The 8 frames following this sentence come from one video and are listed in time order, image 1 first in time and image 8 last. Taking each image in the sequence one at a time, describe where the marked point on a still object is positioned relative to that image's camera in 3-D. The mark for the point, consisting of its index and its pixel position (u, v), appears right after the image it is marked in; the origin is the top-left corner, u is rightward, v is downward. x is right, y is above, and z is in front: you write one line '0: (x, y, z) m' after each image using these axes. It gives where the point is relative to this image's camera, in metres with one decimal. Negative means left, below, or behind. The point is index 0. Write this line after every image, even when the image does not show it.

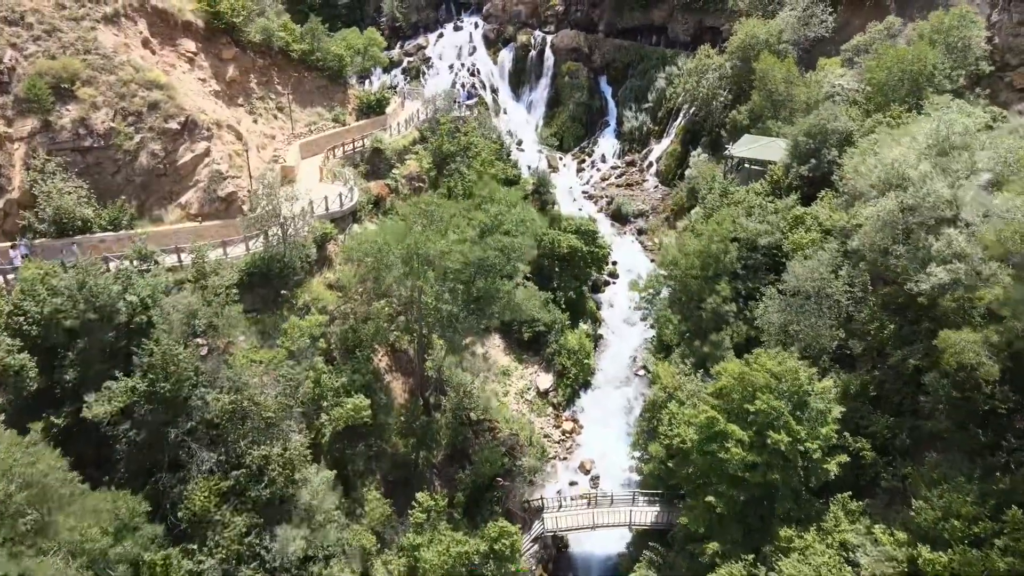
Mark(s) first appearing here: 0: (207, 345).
0: (-8.0, -1.5, +19.1) m
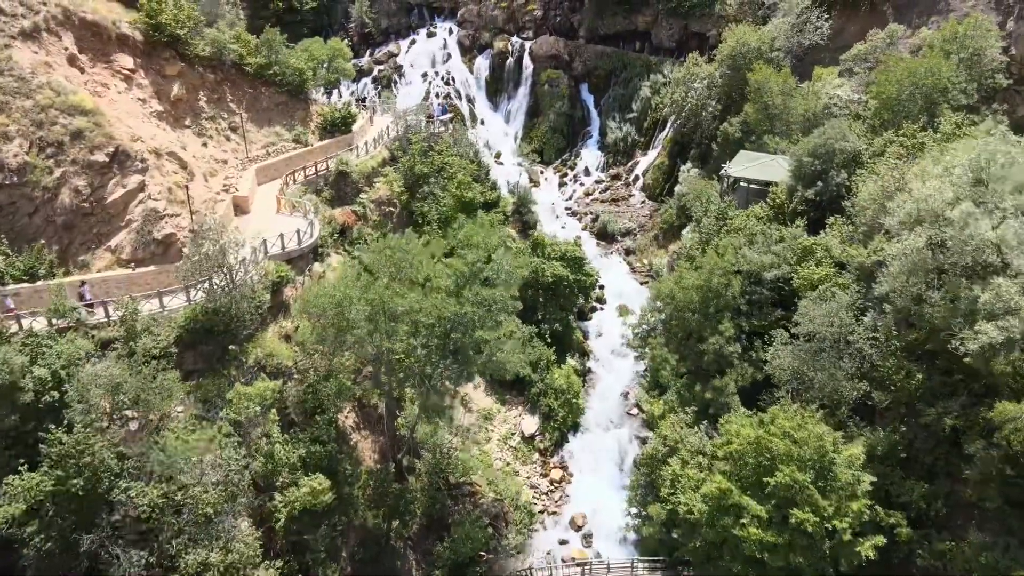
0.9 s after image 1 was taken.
0: (-8.3, -2.9, +16.2) m
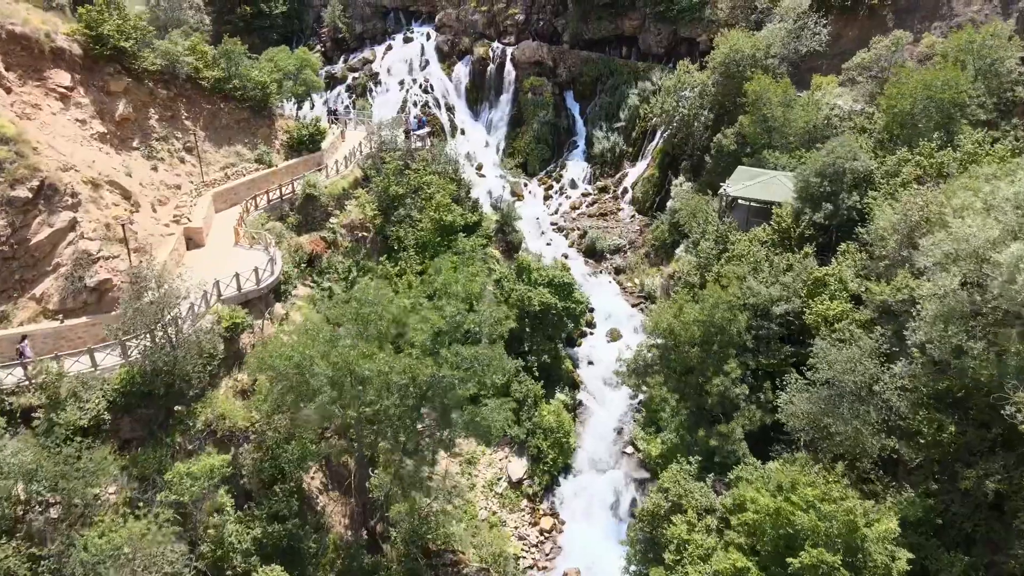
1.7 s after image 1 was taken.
0: (-8.6, -4.2, +13.8) m
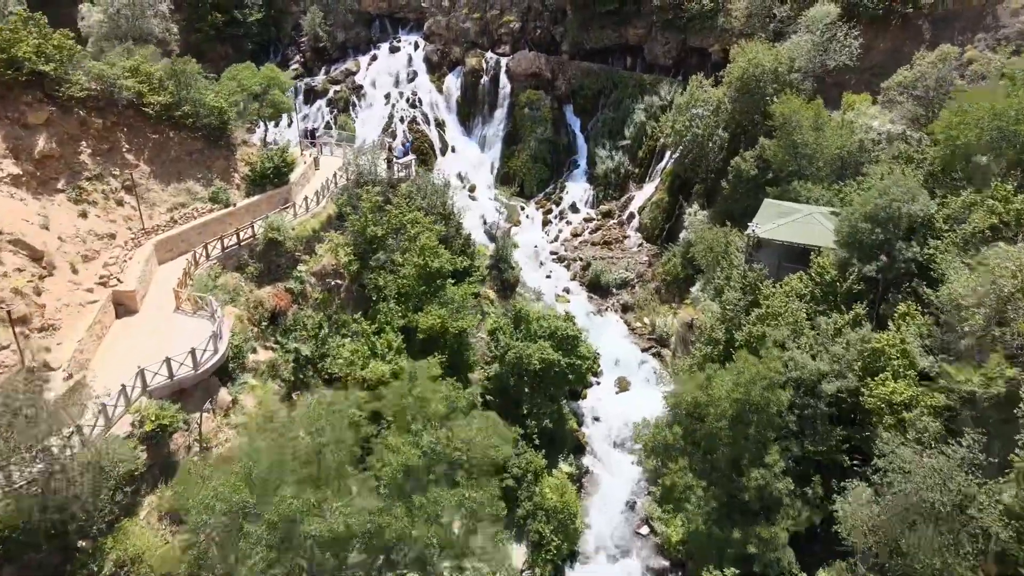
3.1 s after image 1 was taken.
0: (-8.6, -6.0, +10.0) m
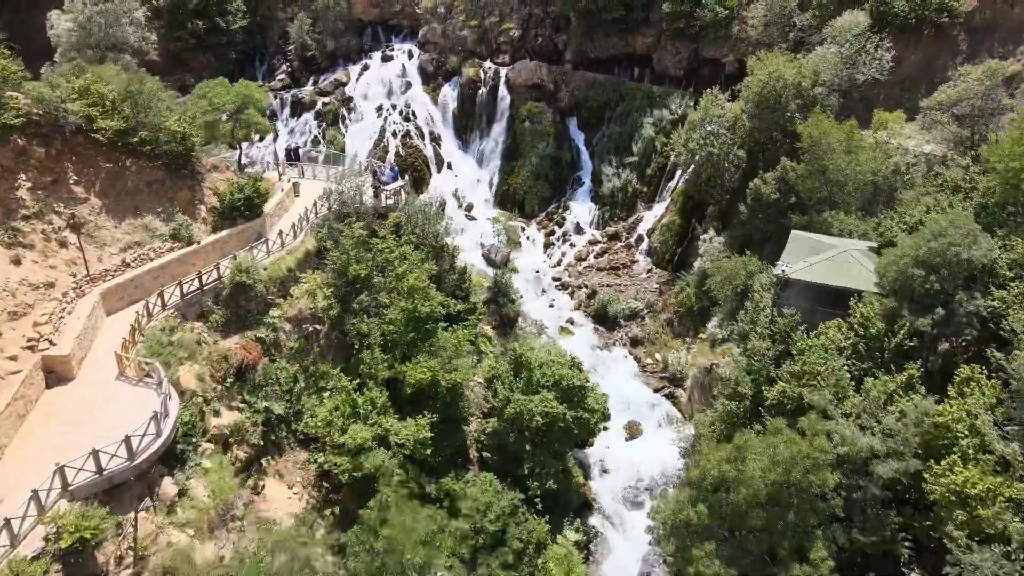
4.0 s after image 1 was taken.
0: (-8.6, -7.4, +7.4) m
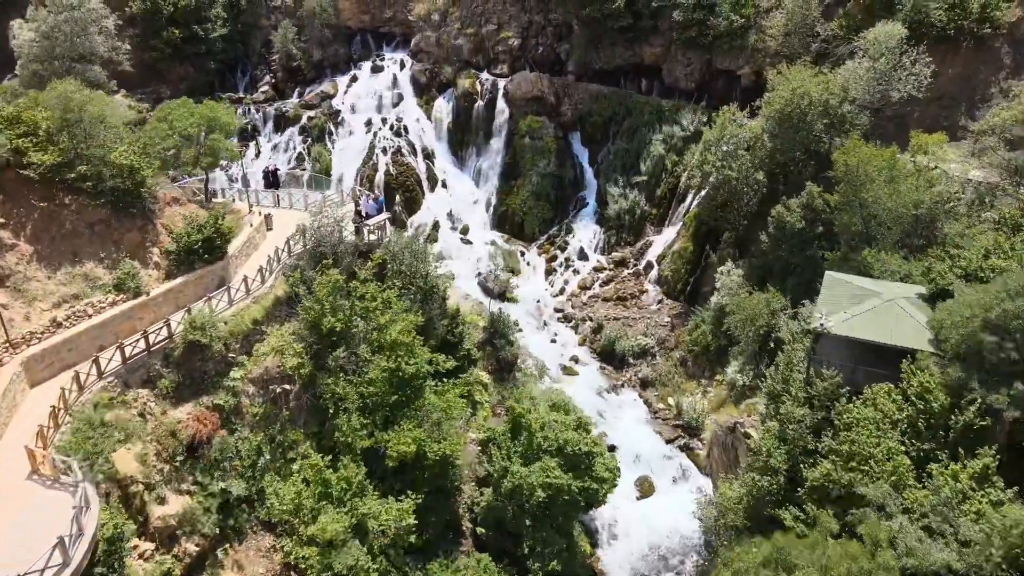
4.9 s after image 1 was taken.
0: (-8.6, -8.8, +4.6) m
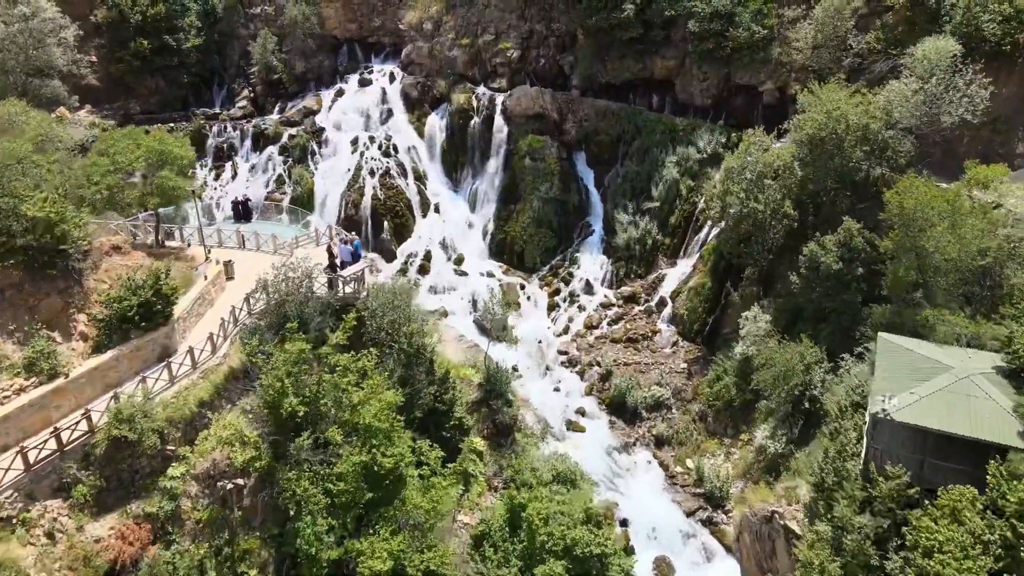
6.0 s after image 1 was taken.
0: (-8.7, -10.3, +1.4) m
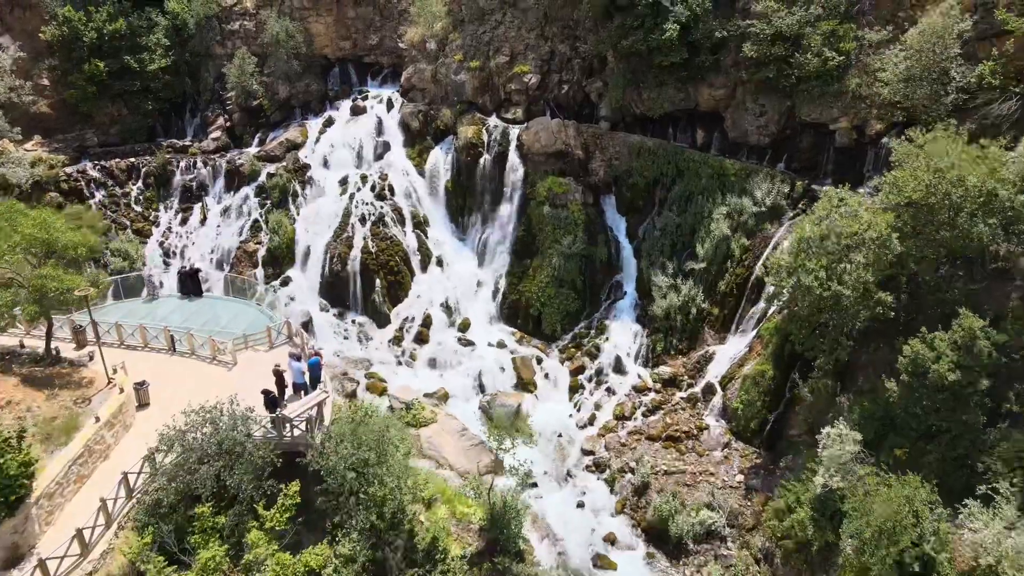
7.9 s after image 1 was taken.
0: (-9.0, -13.0, -3.9) m
